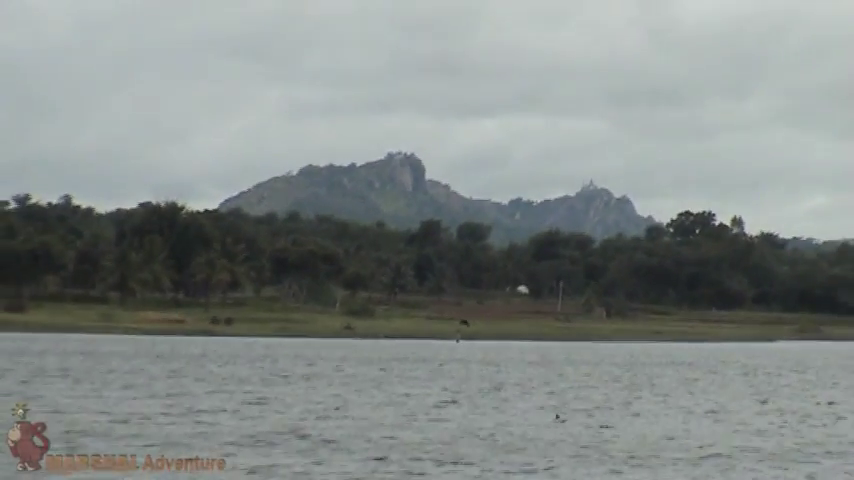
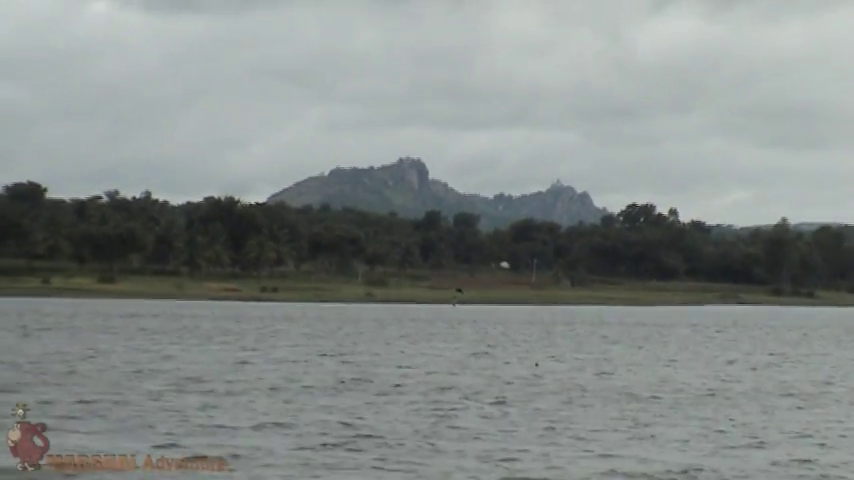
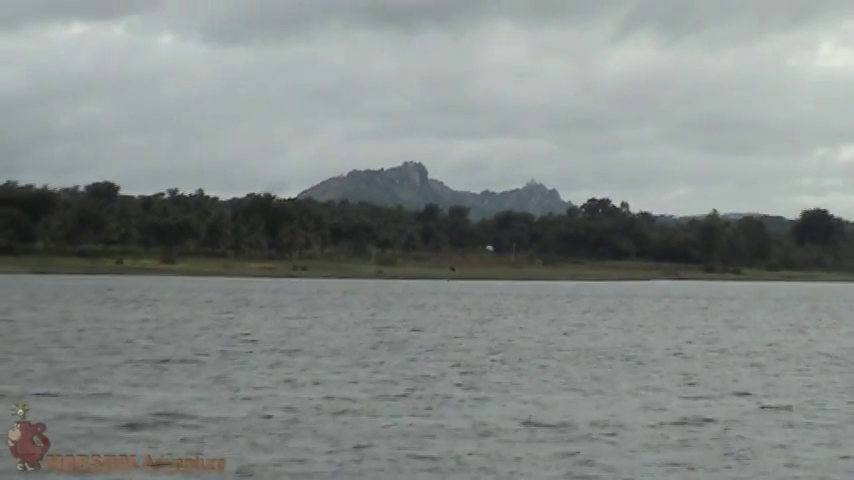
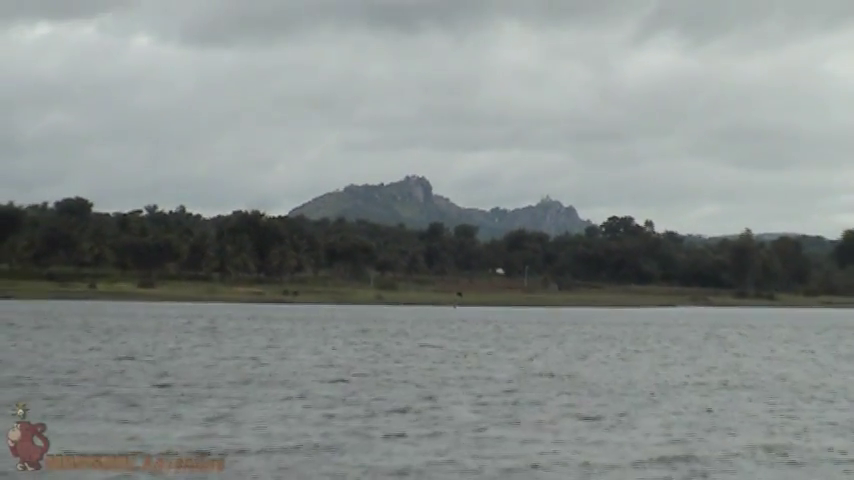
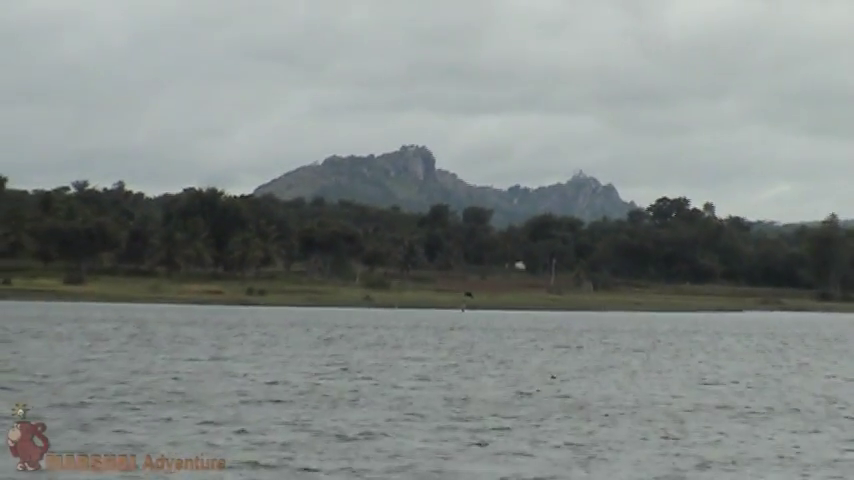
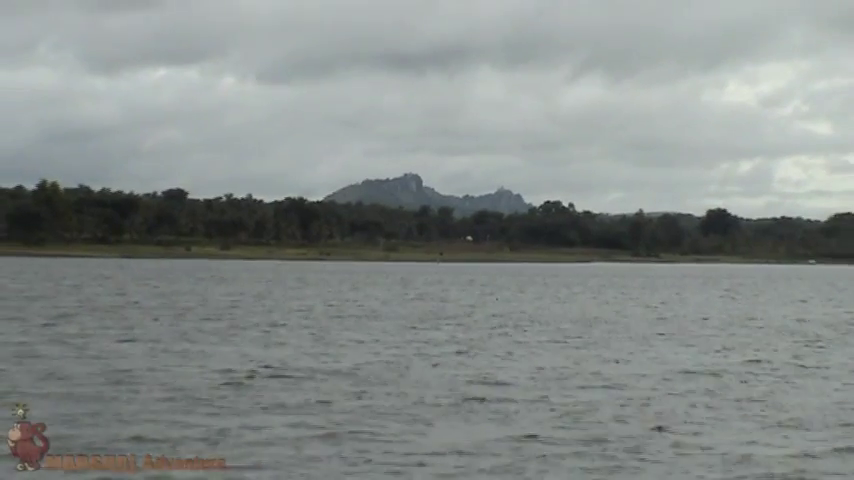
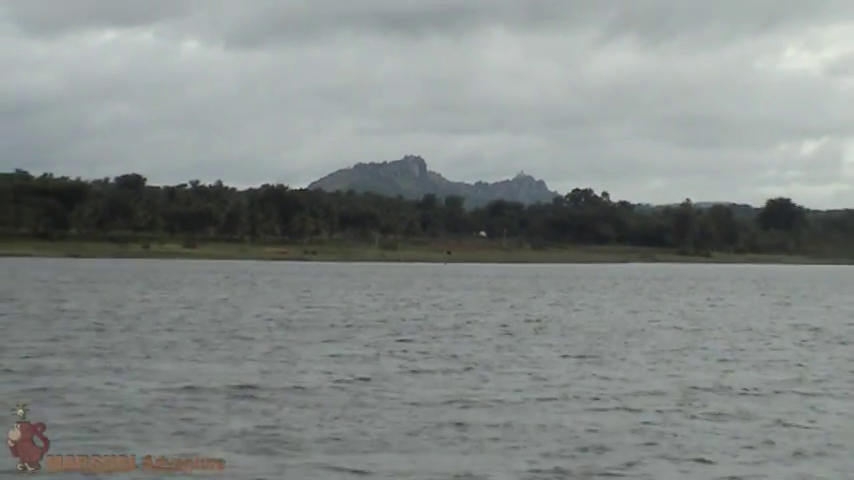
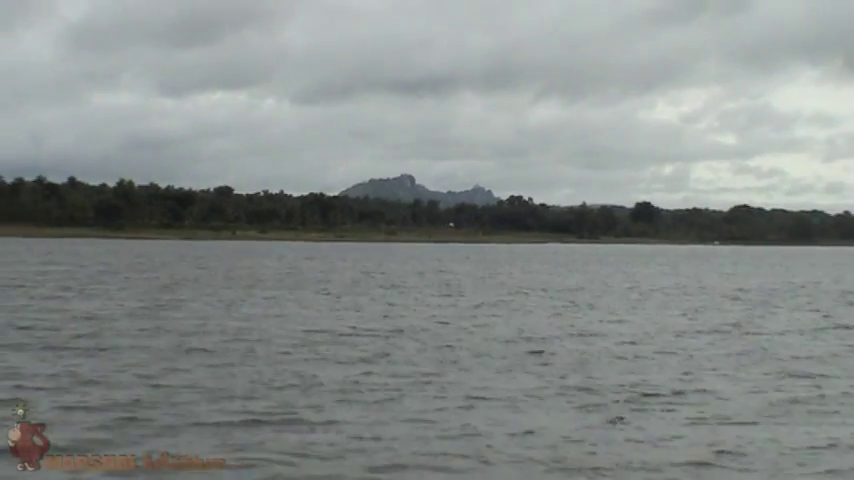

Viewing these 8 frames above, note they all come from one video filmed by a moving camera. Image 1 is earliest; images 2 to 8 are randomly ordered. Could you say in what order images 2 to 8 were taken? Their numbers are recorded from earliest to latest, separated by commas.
5, 2, 4, 3, 7, 6, 8
